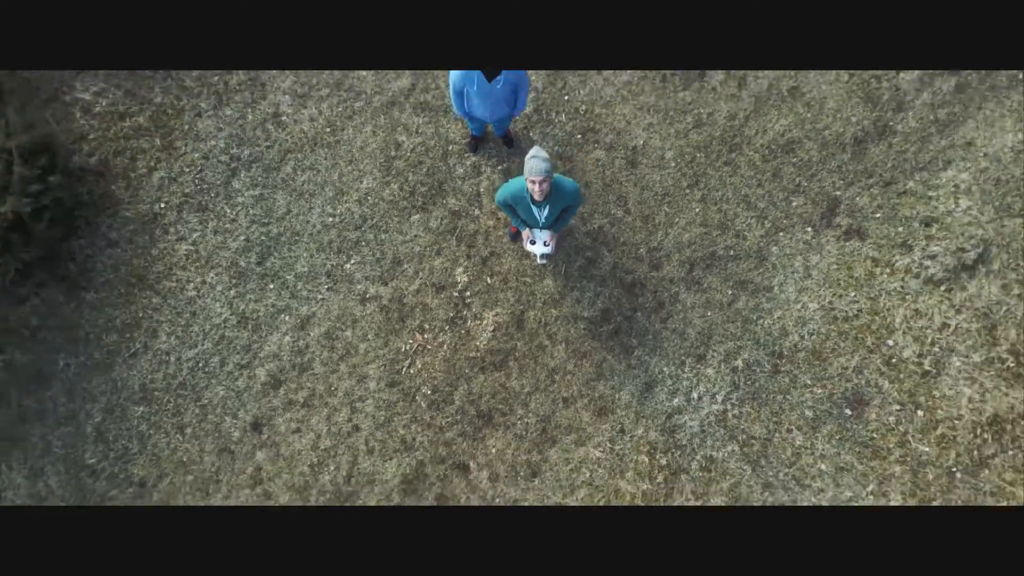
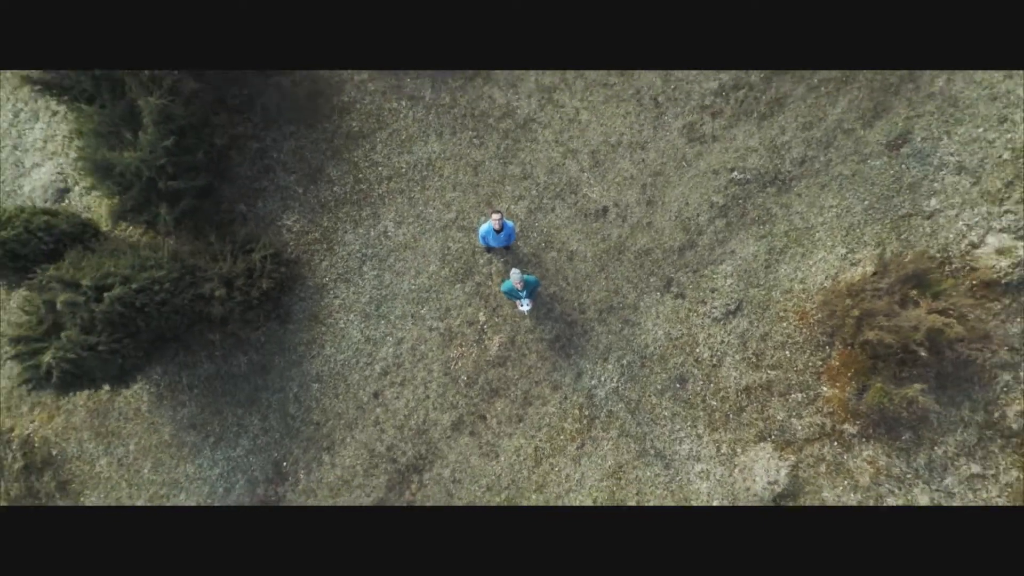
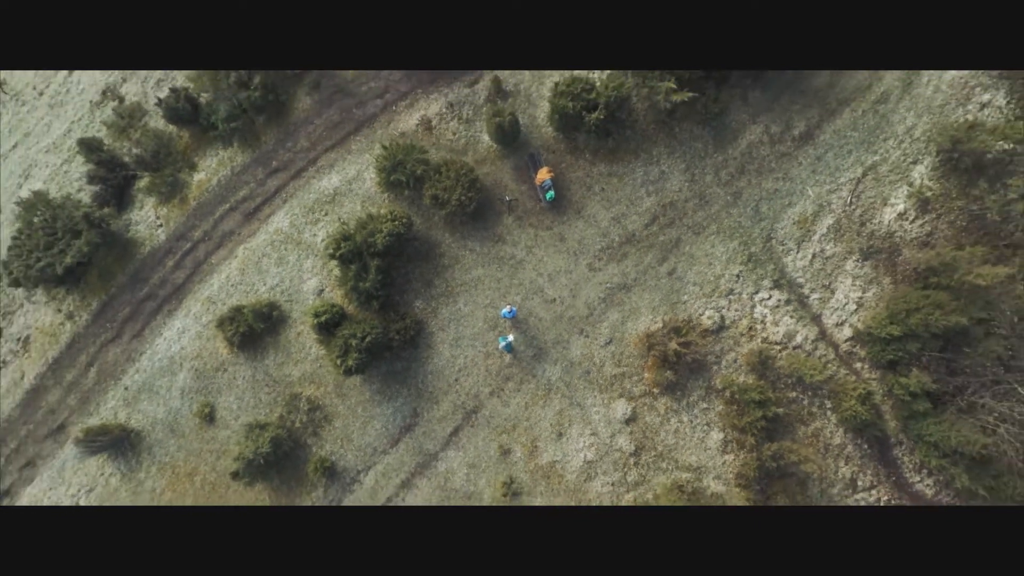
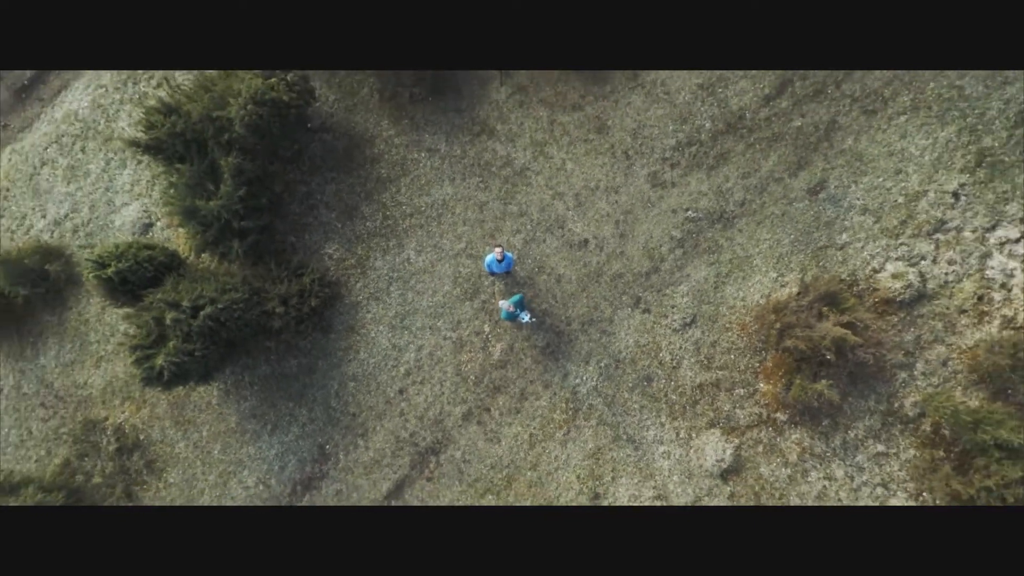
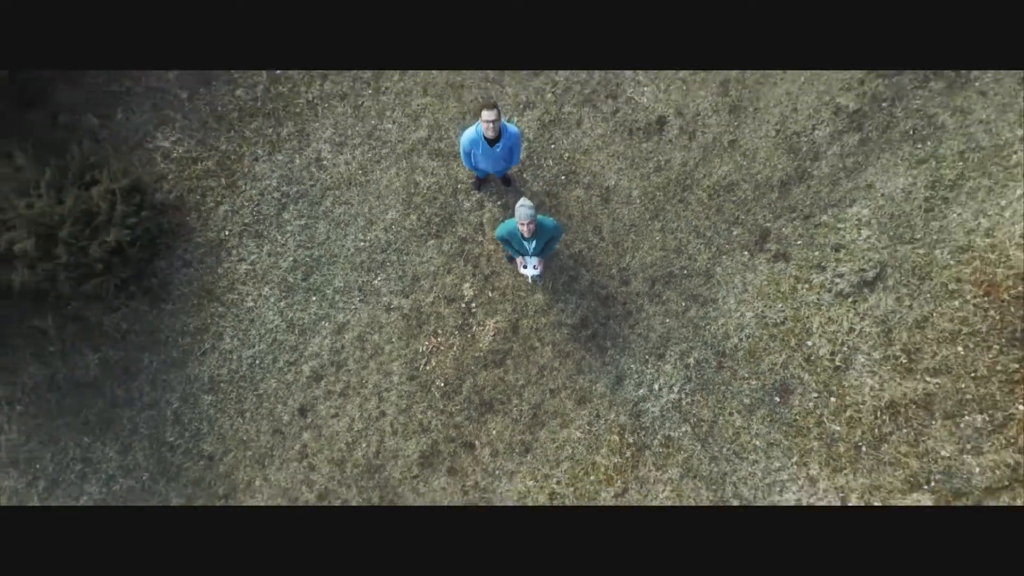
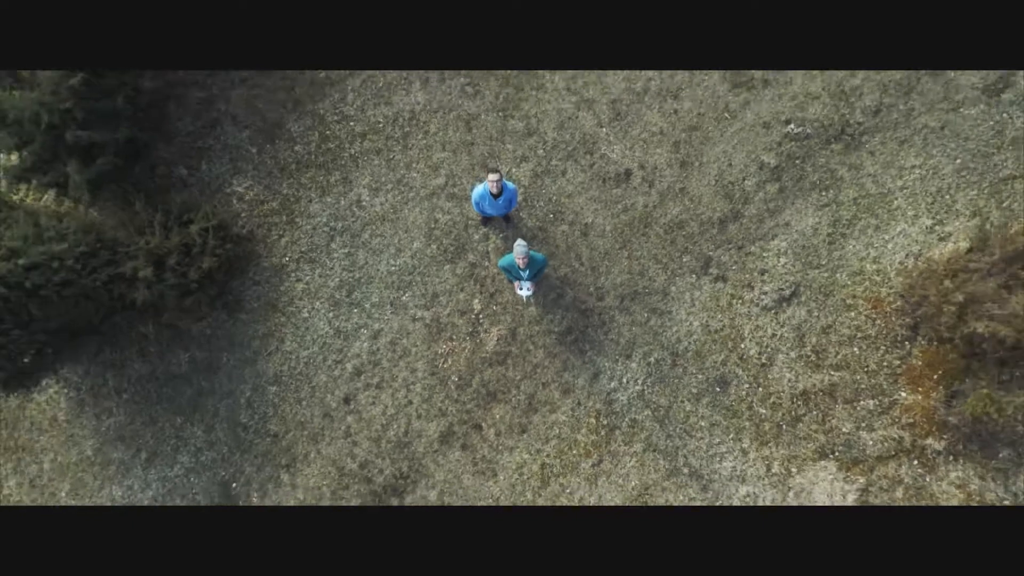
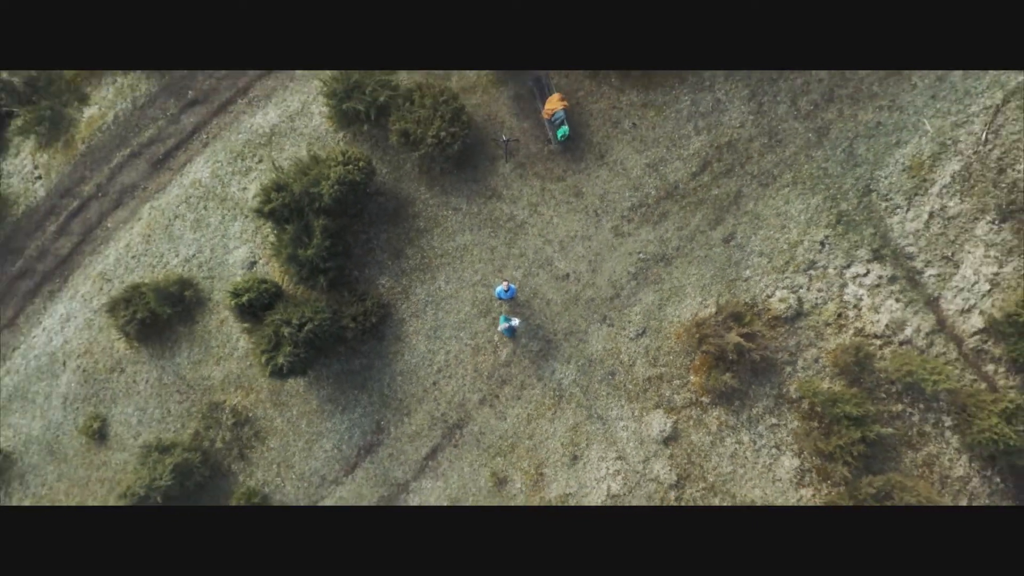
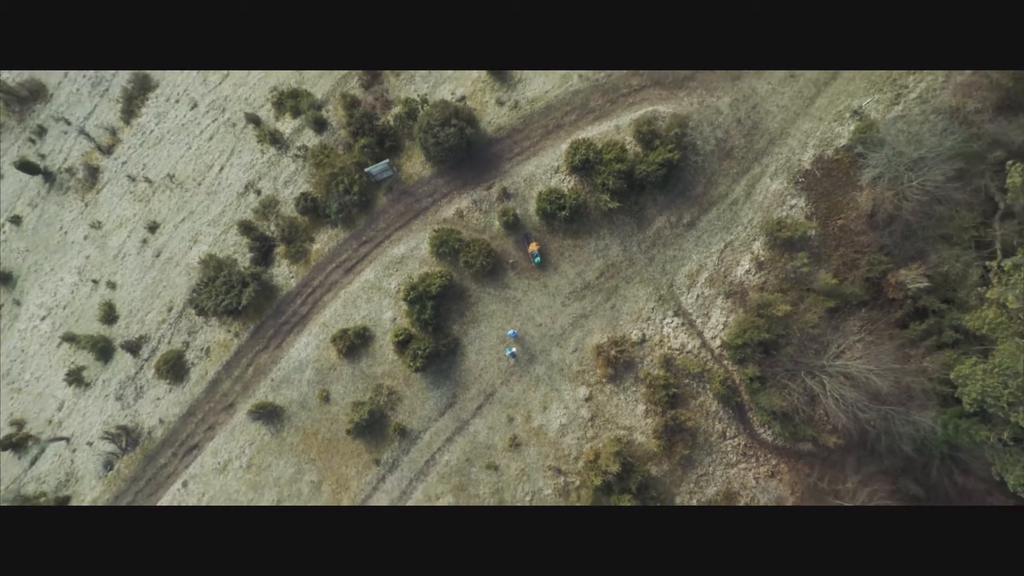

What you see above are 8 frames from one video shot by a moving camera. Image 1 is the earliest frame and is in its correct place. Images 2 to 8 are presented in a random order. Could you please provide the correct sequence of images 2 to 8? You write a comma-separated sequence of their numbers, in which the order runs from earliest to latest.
5, 6, 2, 4, 7, 3, 8
